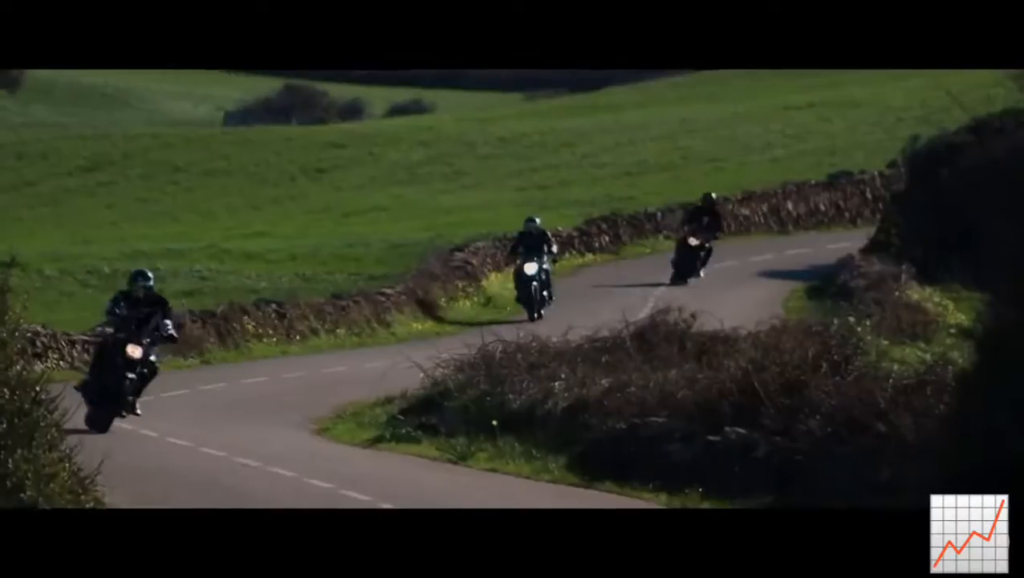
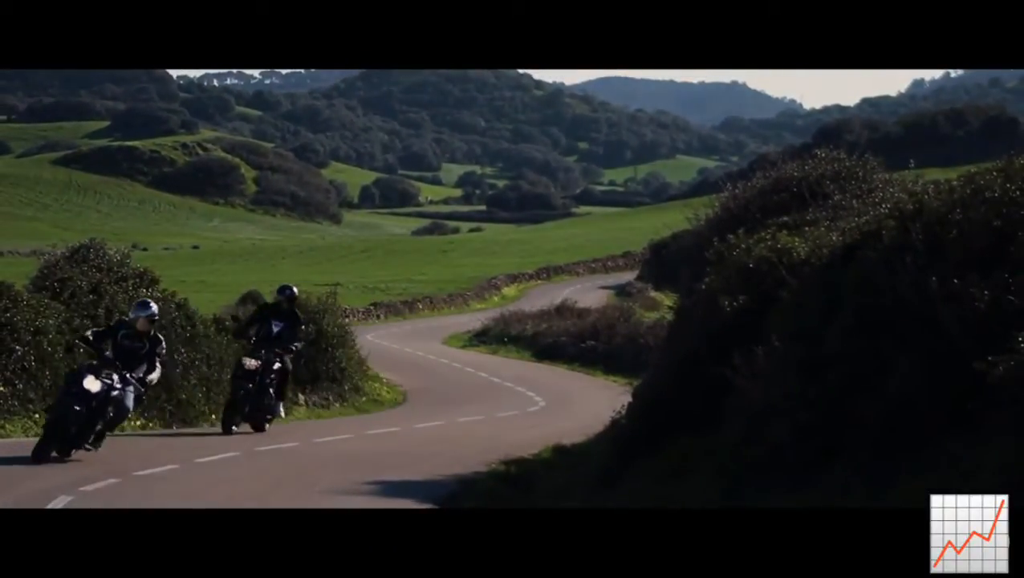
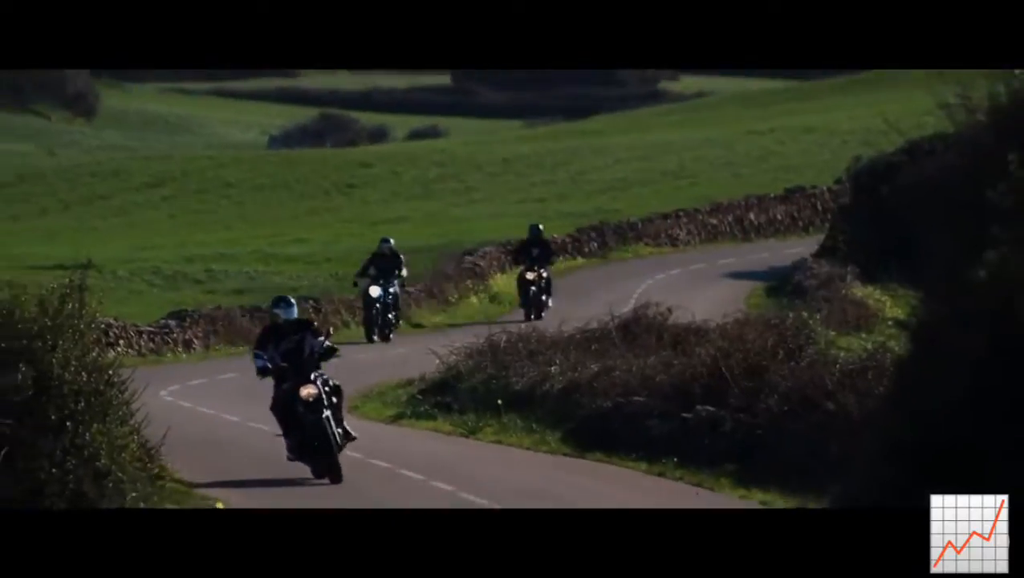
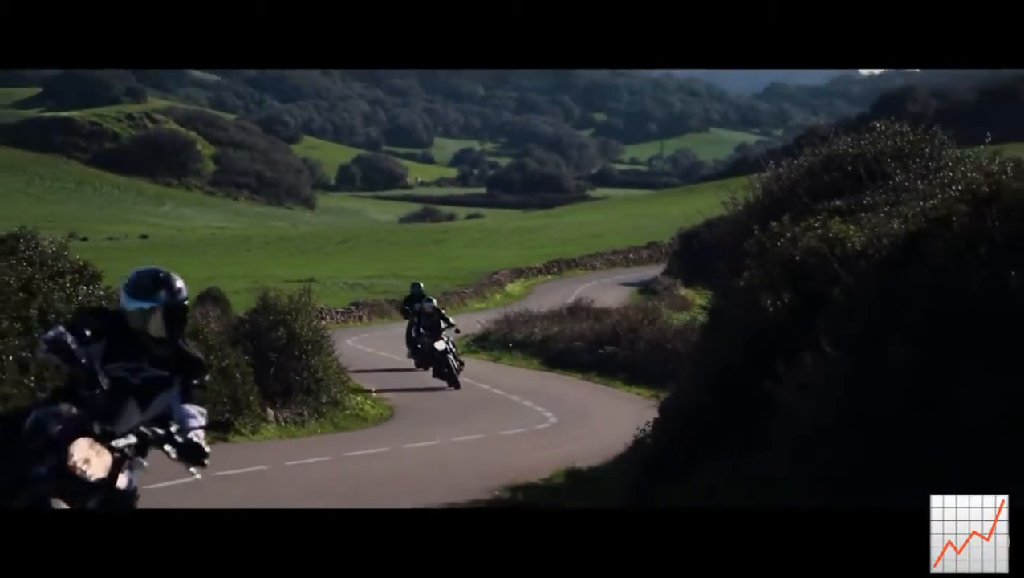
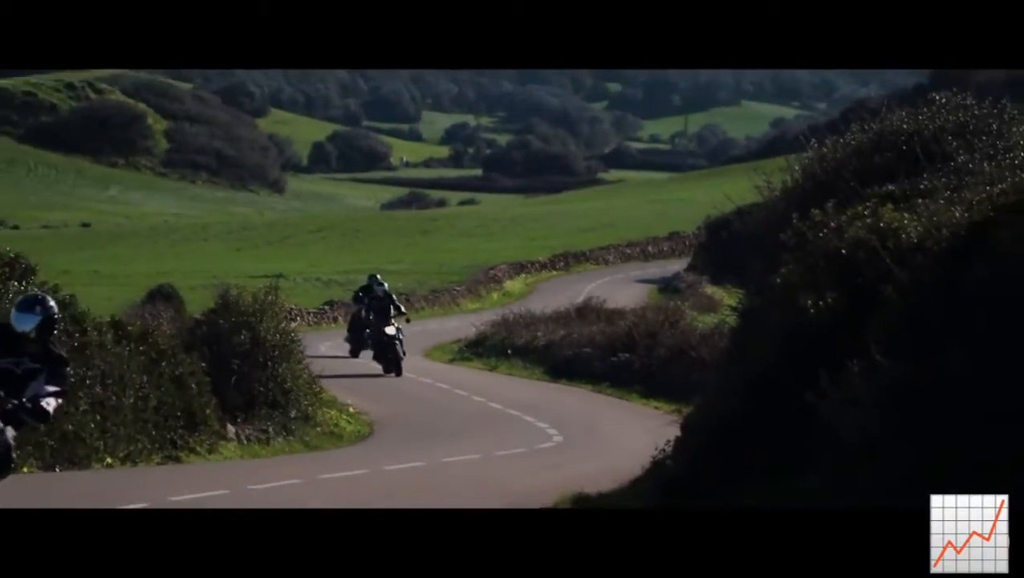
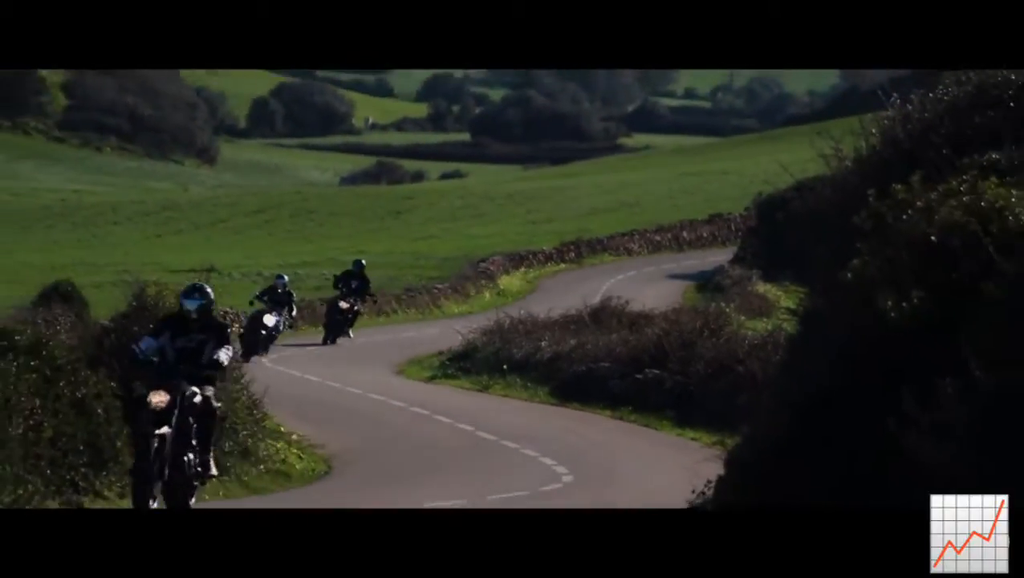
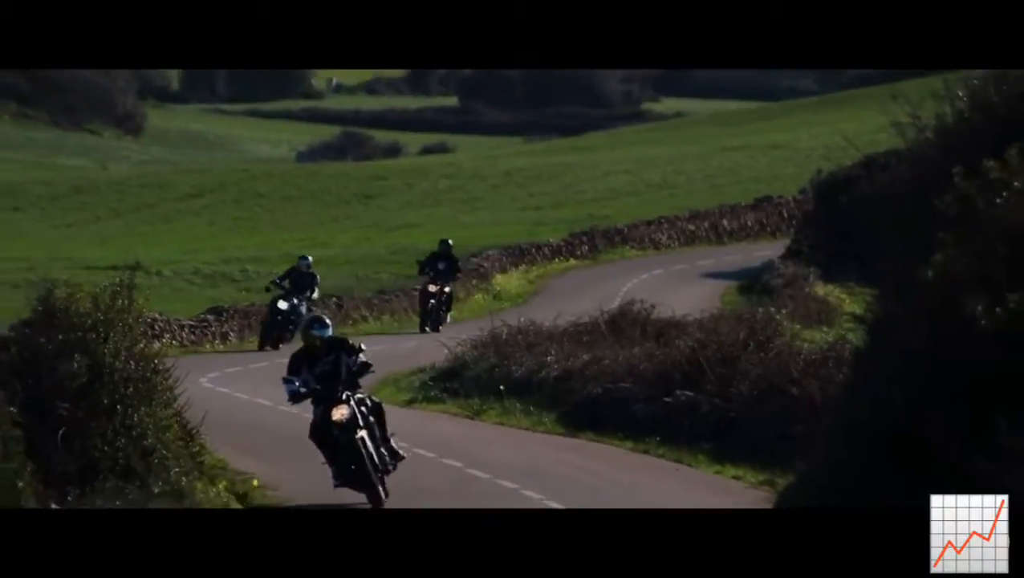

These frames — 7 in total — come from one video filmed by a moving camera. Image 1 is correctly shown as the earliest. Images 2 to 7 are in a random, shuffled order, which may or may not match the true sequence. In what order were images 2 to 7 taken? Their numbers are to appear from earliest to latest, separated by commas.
3, 7, 6, 5, 4, 2
